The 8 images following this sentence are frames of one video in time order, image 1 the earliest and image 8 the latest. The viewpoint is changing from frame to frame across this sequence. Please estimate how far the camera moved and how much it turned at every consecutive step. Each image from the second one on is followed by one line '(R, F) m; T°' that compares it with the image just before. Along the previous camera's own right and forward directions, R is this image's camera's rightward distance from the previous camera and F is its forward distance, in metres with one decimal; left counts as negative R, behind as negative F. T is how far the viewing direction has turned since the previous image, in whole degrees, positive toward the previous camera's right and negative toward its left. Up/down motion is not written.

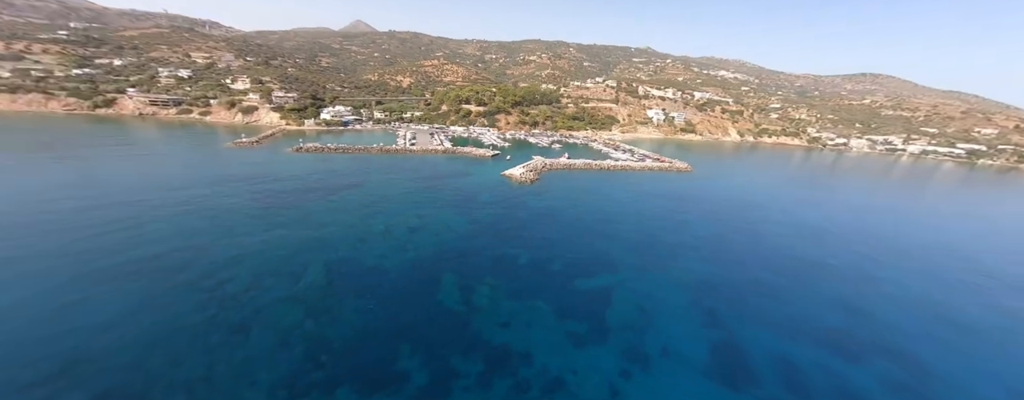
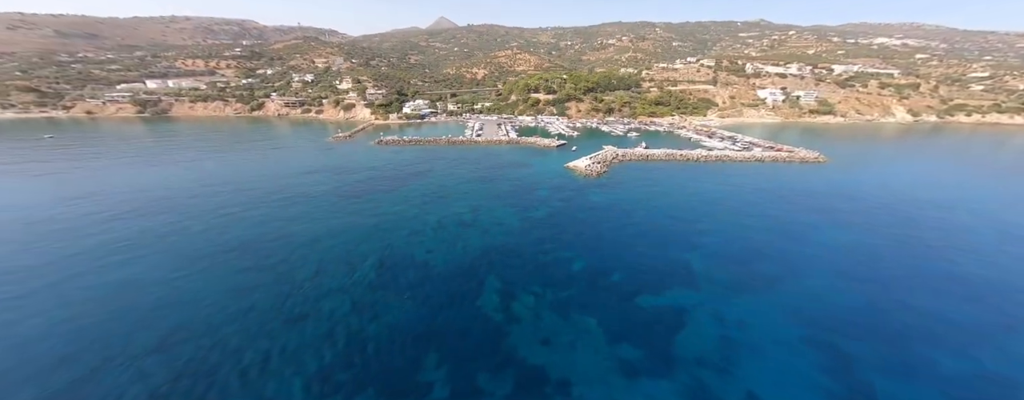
(+2.1, +5.4) m; -14°
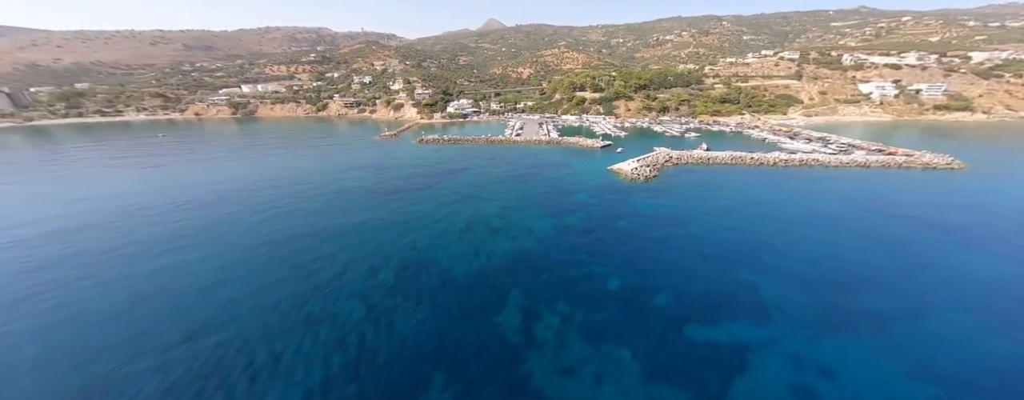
(+1.2, +3.6) m; -8°
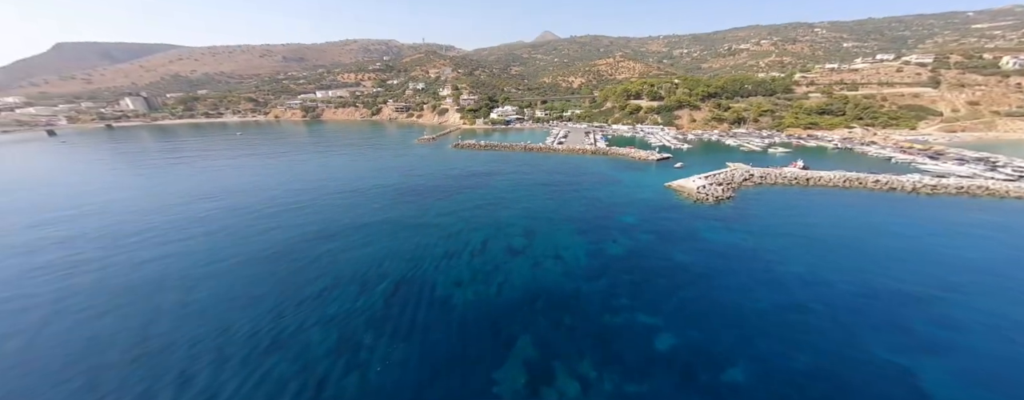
(+1.7, +5.6) m; -9°
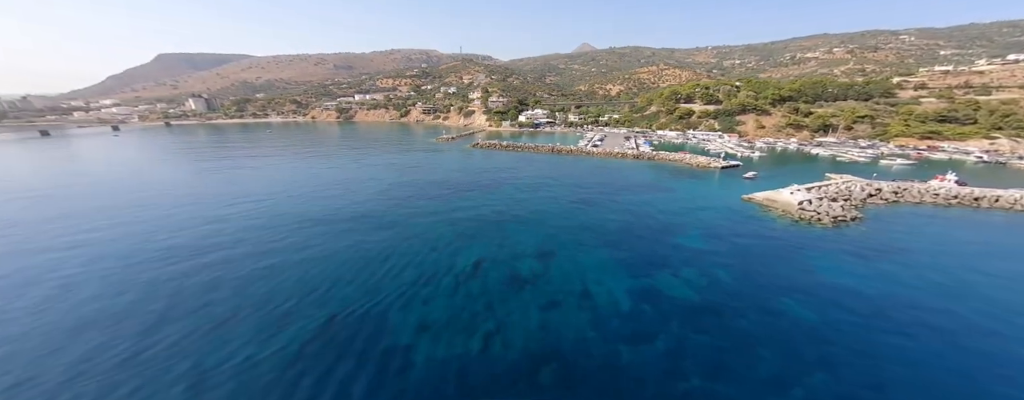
(+0.9, +7.0) m; -5°
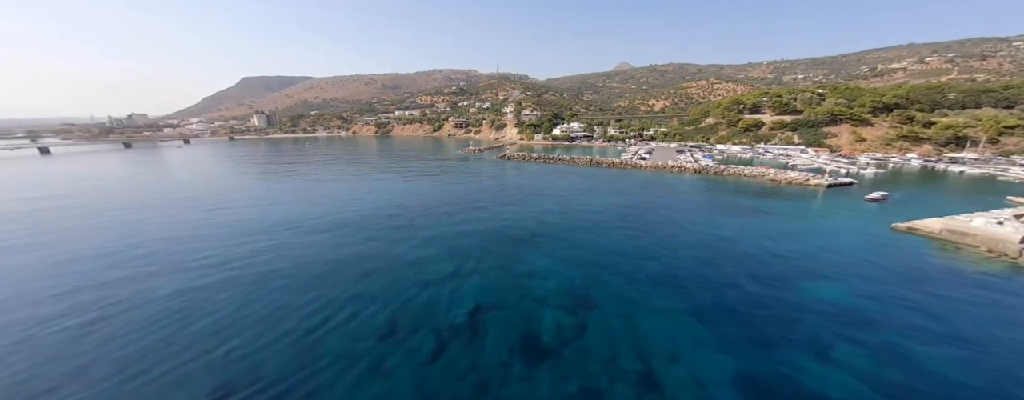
(+0.3, +5.5) m; -6°
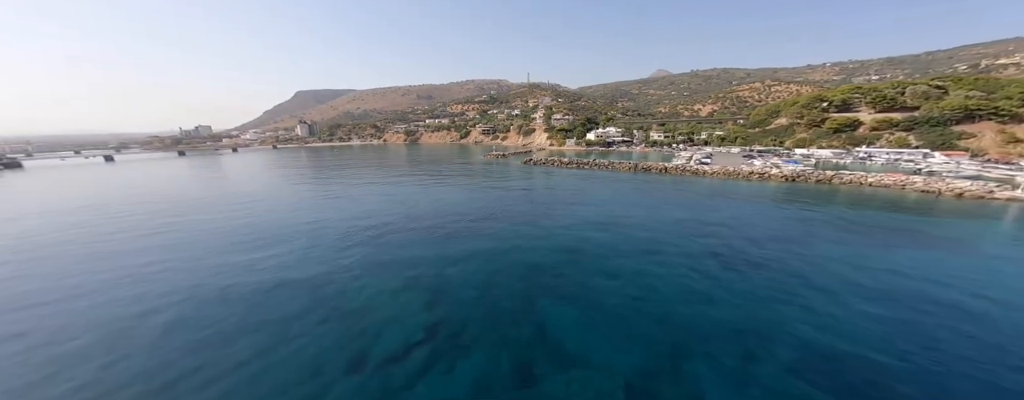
(+0.2, +5.8) m; -5°
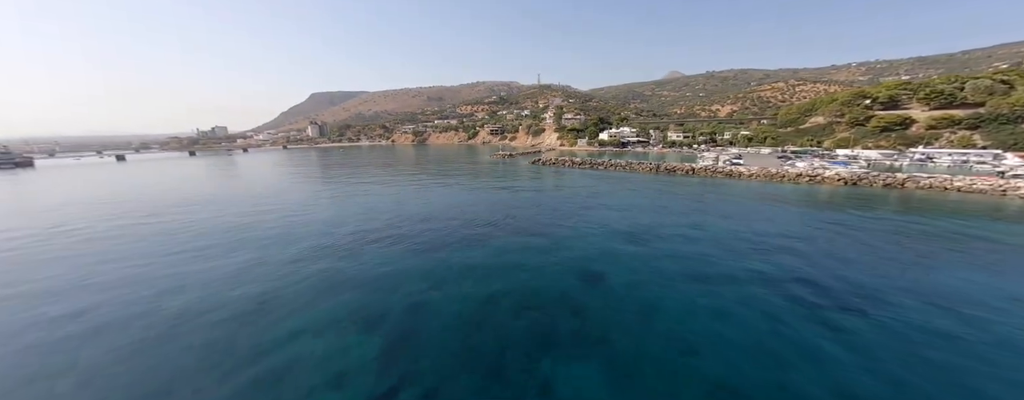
(+0.1, +2.8) m; -2°
